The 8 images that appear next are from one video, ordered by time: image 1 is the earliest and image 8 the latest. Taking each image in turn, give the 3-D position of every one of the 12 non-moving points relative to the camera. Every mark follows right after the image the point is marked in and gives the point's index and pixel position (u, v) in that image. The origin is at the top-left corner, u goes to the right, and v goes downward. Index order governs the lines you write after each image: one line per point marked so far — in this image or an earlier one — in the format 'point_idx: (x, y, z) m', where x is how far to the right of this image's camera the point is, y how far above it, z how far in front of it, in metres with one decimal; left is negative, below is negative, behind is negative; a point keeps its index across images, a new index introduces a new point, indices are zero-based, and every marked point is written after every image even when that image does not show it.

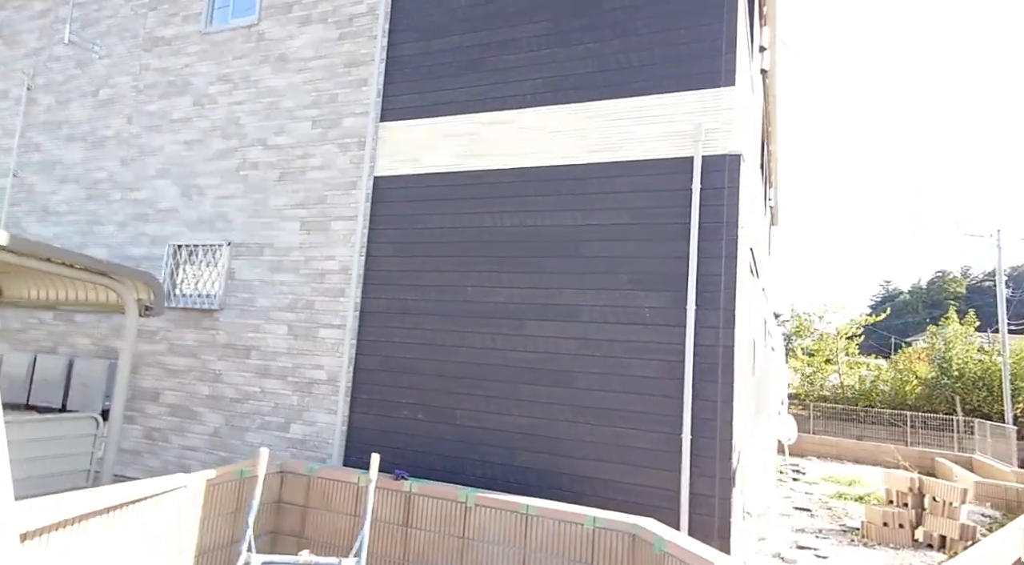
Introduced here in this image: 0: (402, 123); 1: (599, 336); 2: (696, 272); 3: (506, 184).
0: (-1.0, +1.4, +5.5) m
1: (+0.6, -0.4, +4.5) m
2: (+1.2, +0.1, +4.3) m
3: (-0.1, +0.8, +5.0) m
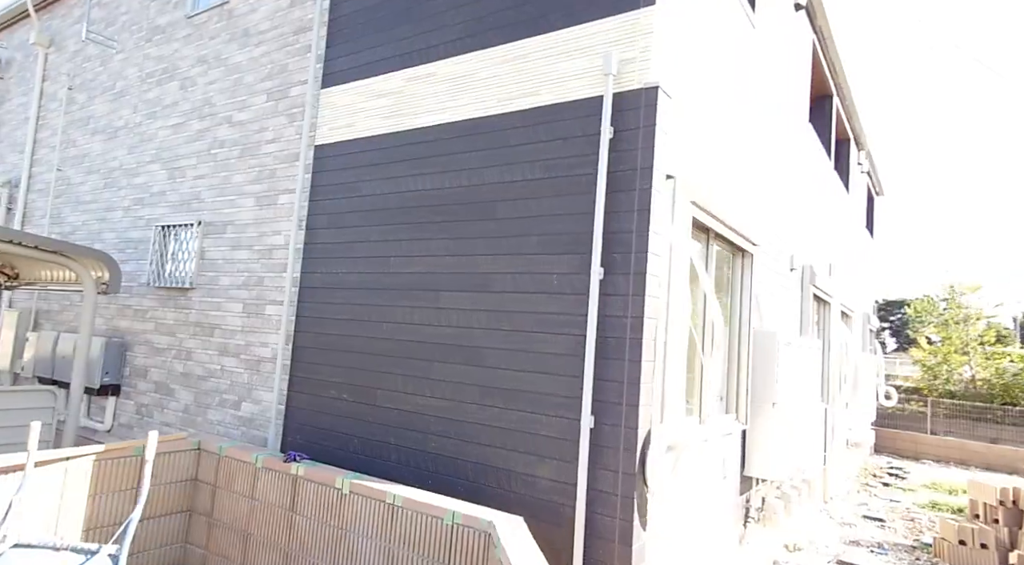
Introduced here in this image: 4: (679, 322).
0: (-1.4, +1.6, +5.2) m
1: (0.0, -0.2, +4.0) m
2: (+0.5, +0.3, +3.7) m
3: (-0.6, +1.0, +4.6) m
4: (+1.0, -0.2, +3.9) m
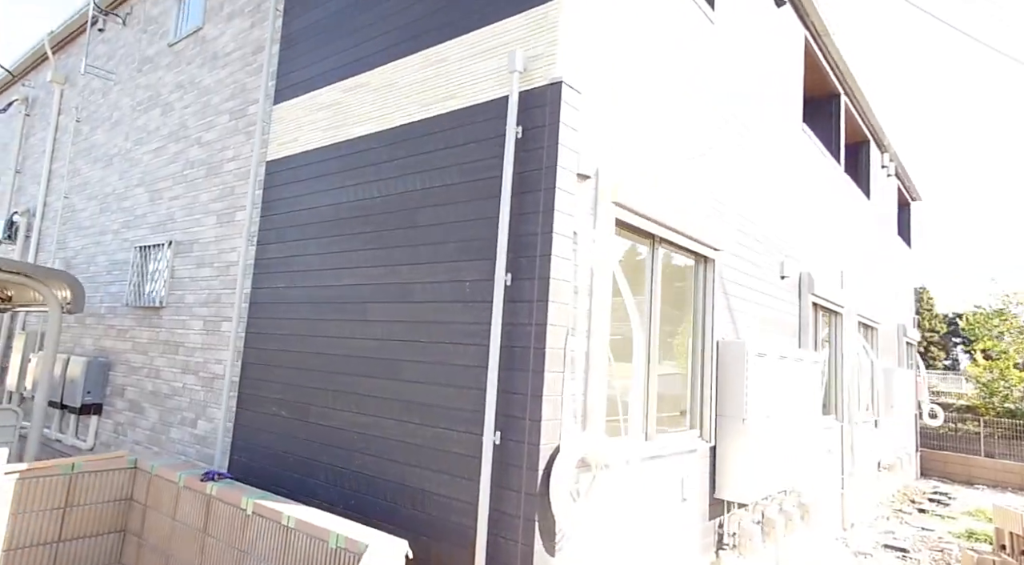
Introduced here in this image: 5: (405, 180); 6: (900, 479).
0: (-1.8, +1.5, +5.2) m
1: (-0.5, -0.2, +3.8) m
2: (0.0, +0.3, +3.5) m
3: (-1.1, +0.9, +4.5) m
4: (+0.5, -0.3, +3.6) m
5: (-0.7, +0.7, +4.1) m
6: (+6.9, -3.5, +11.6) m
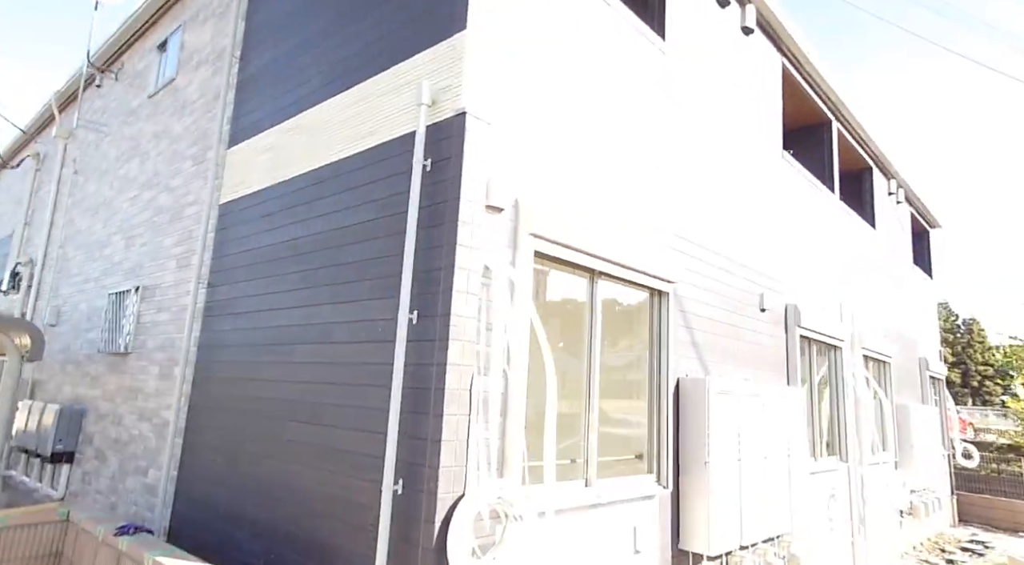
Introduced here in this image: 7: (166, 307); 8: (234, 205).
0: (-2.2, +1.1, +5.2) m
1: (-1.0, -0.4, +3.7) m
2: (-0.5, +0.1, +3.3) m
3: (-1.5, +0.6, +4.4) m
4: (0.0, -0.5, +3.4) m
5: (-1.1, +0.4, +4.0) m
6: (+6.9, -4.1, +10.8) m
7: (-3.1, -0.2, +5.7) m
8: (-2.2, +0.6, +5.1) m
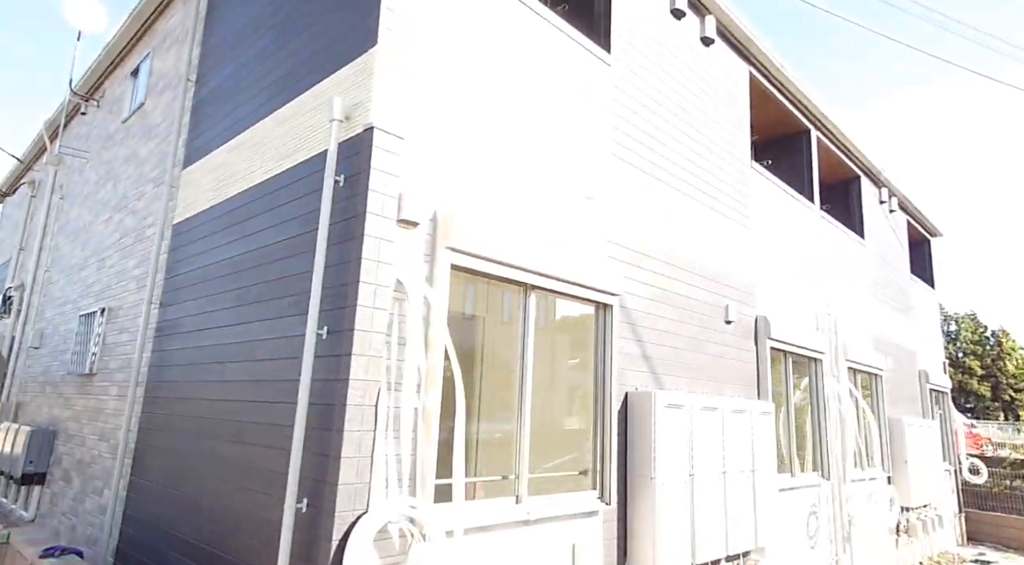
0: (-2.6, +0.9, +5.3) m
1: (-1.4, -0.5, +3.6) m
2: (-0.9, 0.0, +3.3) m
3: (-1.9, +0.5, +4.5) m
4: (-0.4, -0.5, +3.4) m
5: (-1.6, +0.3, +4.1) m
6: (+6.7, -4.2, +10.5) m
7: (-3.4, -0.4, +5.8) m
8: (-2.6, +0.5, +5.1) m
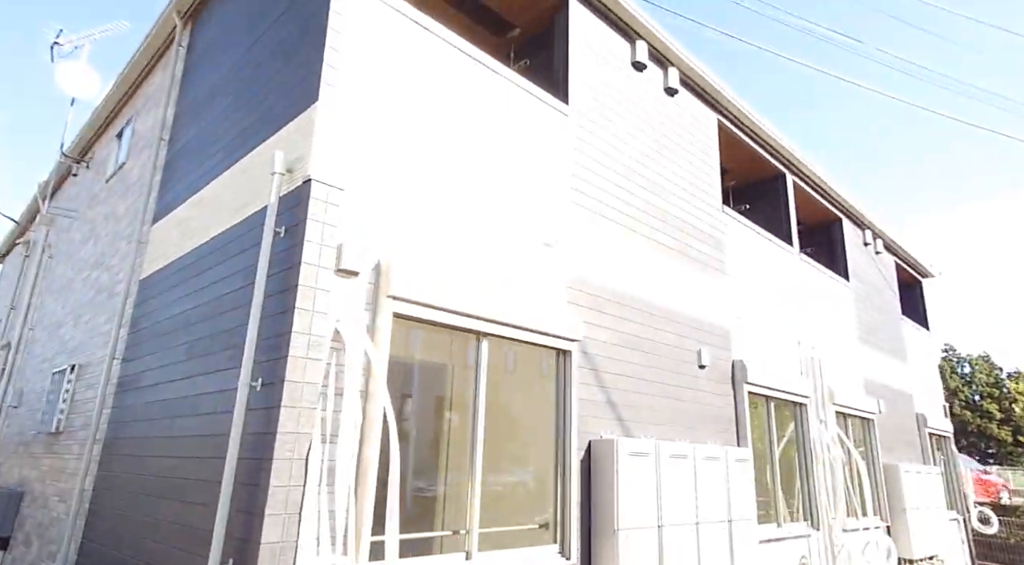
0: (-2.9, +0.5, +5.4) m
1: (-1.7, -0.8, +3.6) m
2: (-1.3, -0.3, +3.3) m
3: (-2.2, +0.1, +4.5) m
4: (-0.7, -0.8, +3.3) m
5: (-1.9, 0.0, +4.1) m
6: (+6.6, -4.9, +10.0) m
7: (-3.7, -0.9, +5.7) m
8: (-2.9, 0.0, +5.2) m
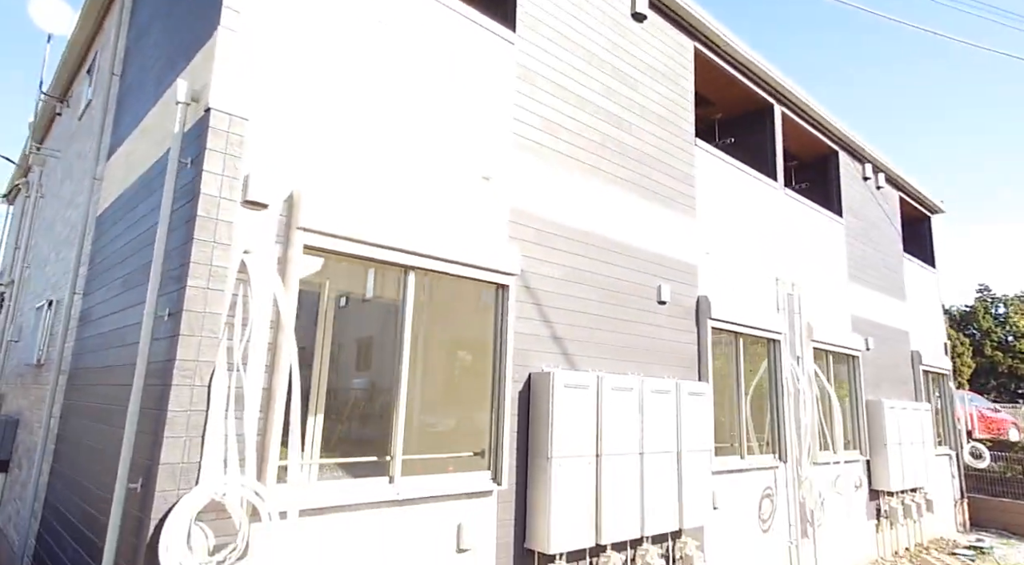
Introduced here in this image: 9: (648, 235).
0: (-3.4, +1.0, +5.4) m
1: (-2.2, -0.5, +3.7) m
2: (-1.7, +0.1, +3.3) m
3: (-2.7, +0.6, +4.6) m
4: (-1.2, -0.4, +3.4) m
5: (-2.3, +0.4, +4.1) m
6: (+6.4, -3.9, +10.2) m
7: (-4.1, -0.3, +5.9) m
8: (-3.3, +0.5, +5.3) m
9: (+1.3, +0.4, +6.1) m
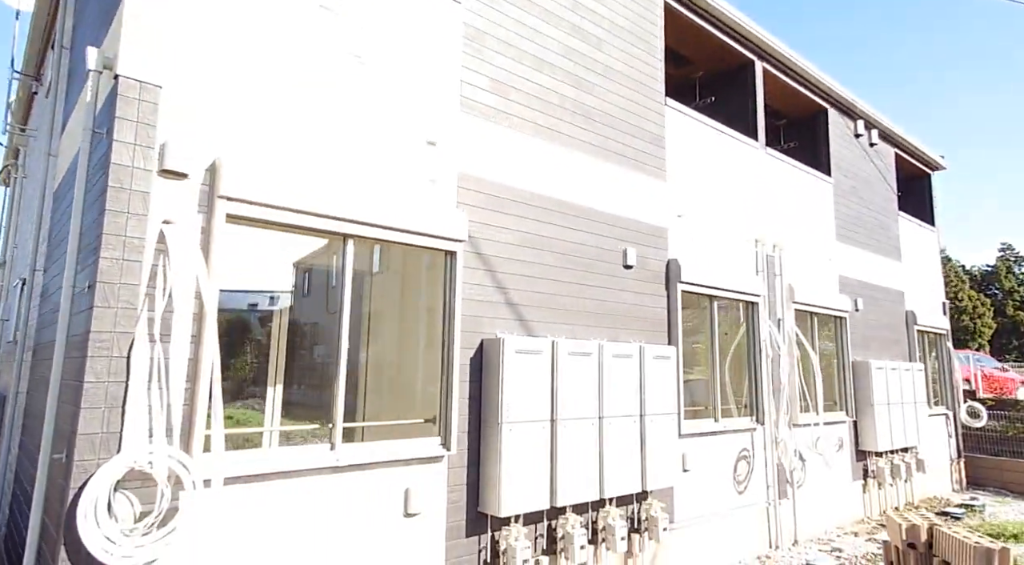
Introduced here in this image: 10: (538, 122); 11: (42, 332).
0: (-3.7, +1.2, +5.4) m
1: (-2.5, -0.3, +3.7) m
2: (-2.1, +0.2, +3.3) m
3: (-3.1, +0.8, +4.5) m
4: (-1.6, -0.3, +3.4) m
5: (-2.7, +0.5, +4.1) m
6: (+6.2, -3.2, +10.2) m
7: (-4.4, -0.1, +6.0) m
8: (-3.7, +0.7, +5.3) m
9: (+0.9, +0.8, +6.0) m
10: (+0.2, +1.3, +5.4) m
11: (-3.5, -0.4, +4.9) m
